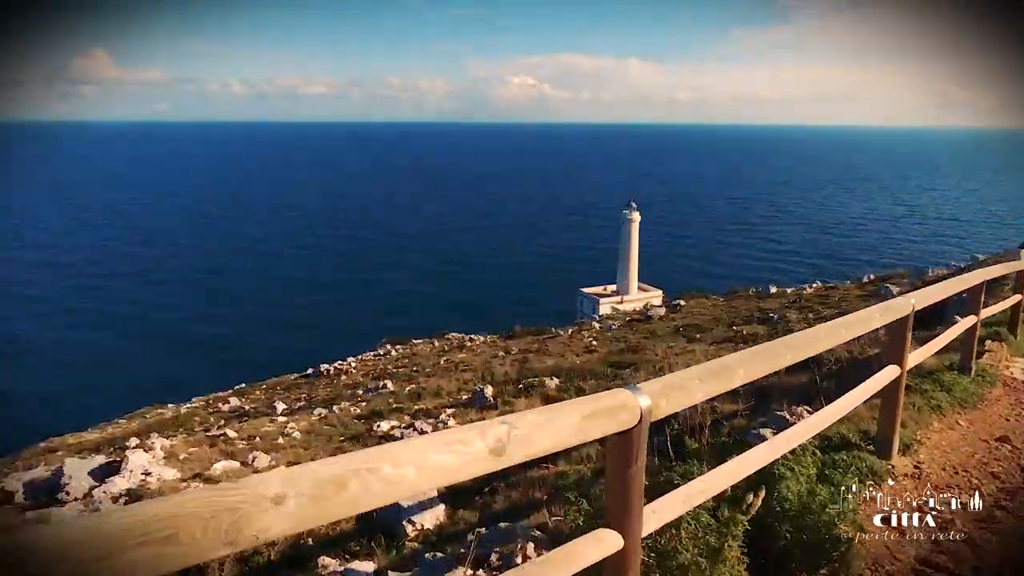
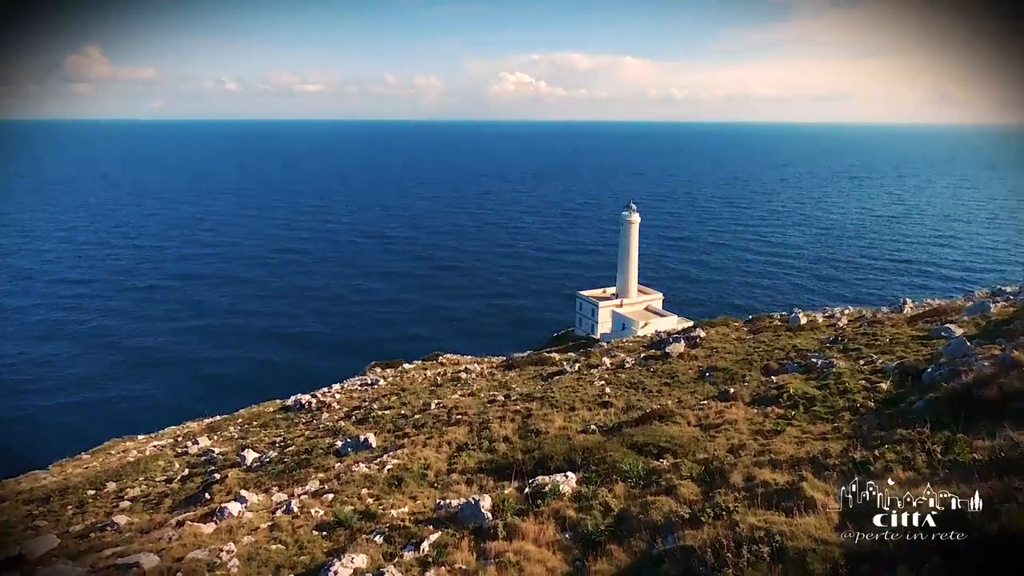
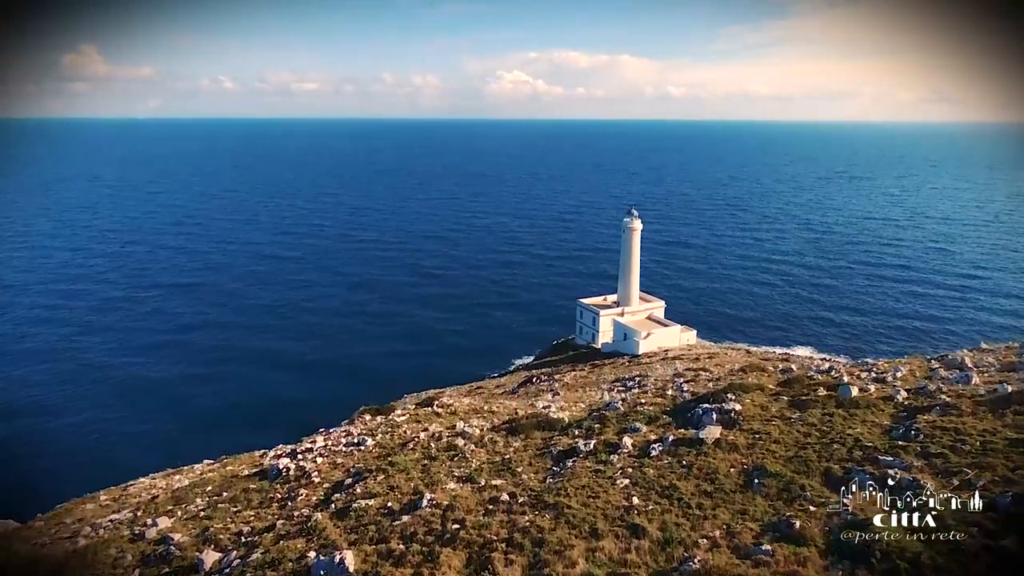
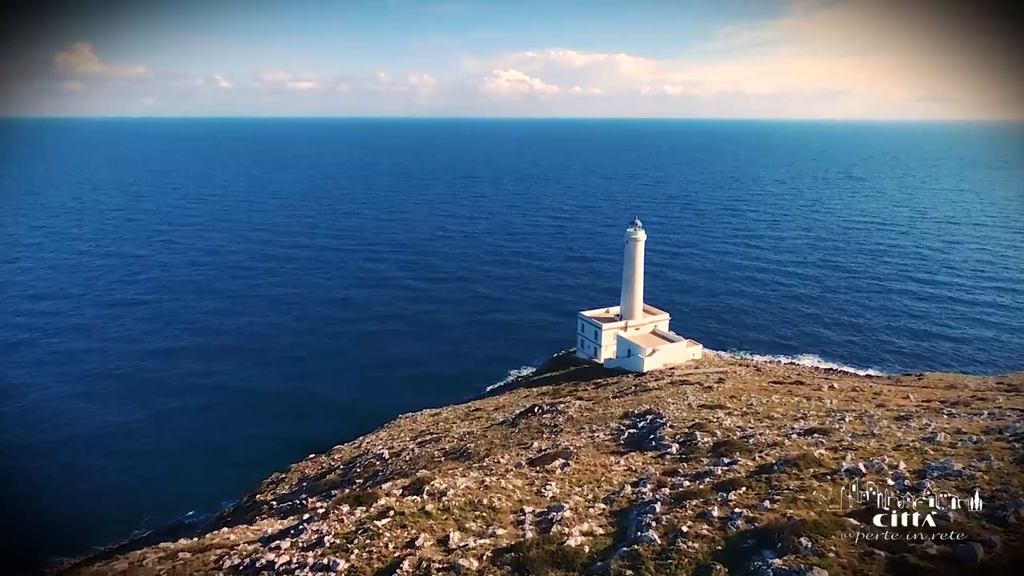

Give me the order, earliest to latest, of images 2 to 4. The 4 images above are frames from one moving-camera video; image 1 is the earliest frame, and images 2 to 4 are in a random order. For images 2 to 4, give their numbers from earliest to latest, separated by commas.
2, 3, 4
